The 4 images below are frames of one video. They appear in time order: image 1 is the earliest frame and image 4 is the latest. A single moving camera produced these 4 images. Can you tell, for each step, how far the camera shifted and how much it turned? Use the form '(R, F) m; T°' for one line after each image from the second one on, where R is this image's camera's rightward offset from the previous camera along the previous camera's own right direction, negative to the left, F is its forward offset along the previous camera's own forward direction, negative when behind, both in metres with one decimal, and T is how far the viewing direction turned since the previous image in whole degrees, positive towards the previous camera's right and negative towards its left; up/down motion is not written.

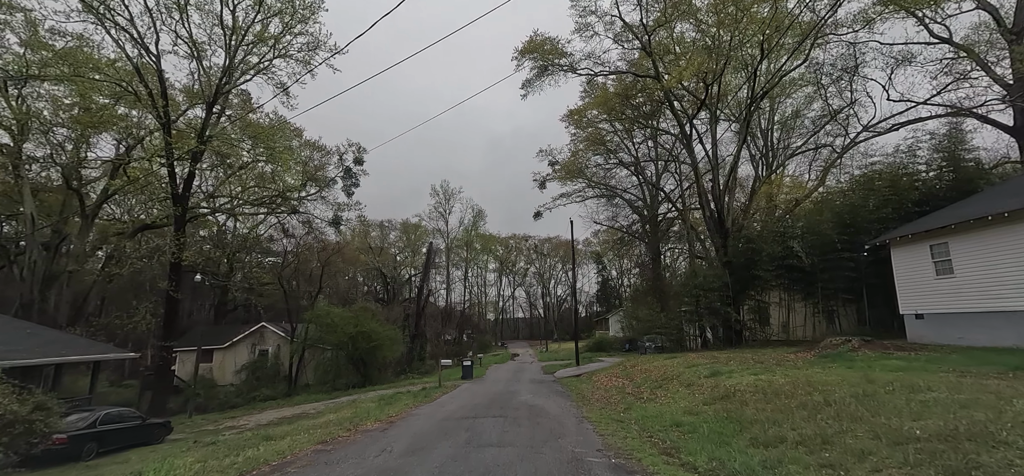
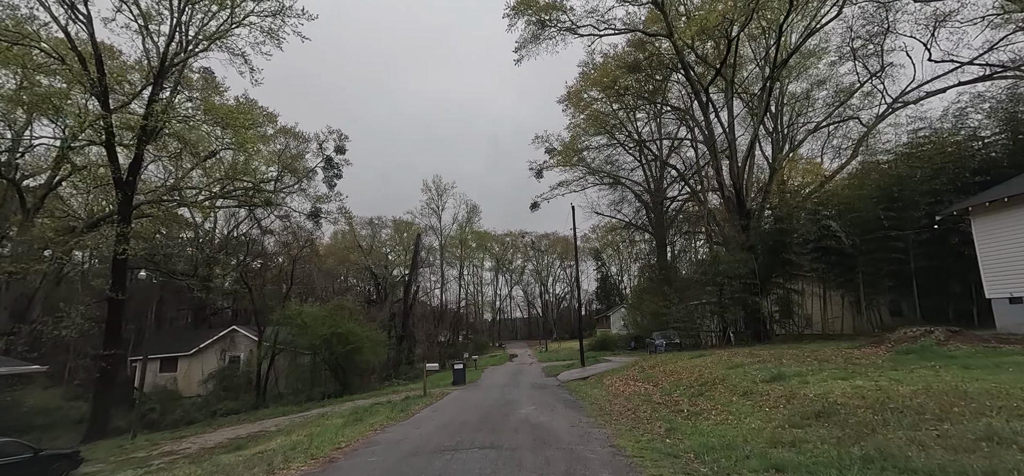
(0.0, +2.6) m; 0°
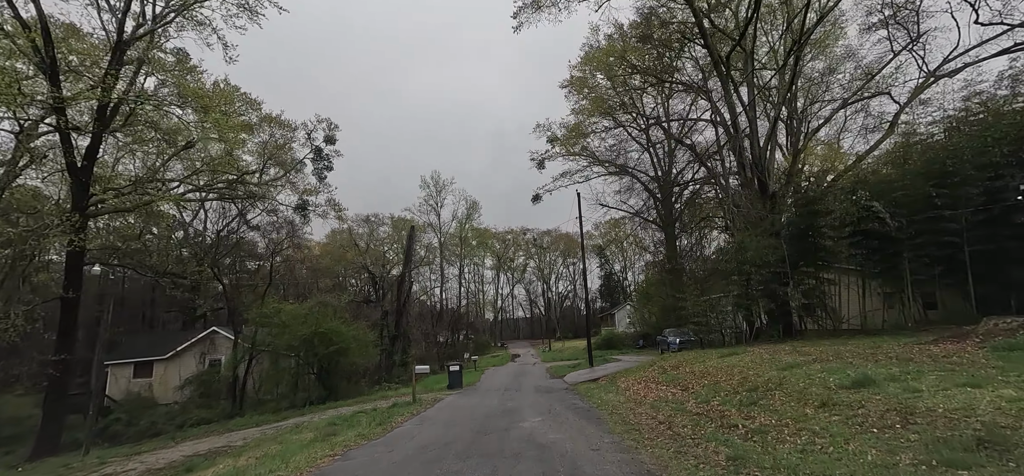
(0.0, +1.9) m; 0°
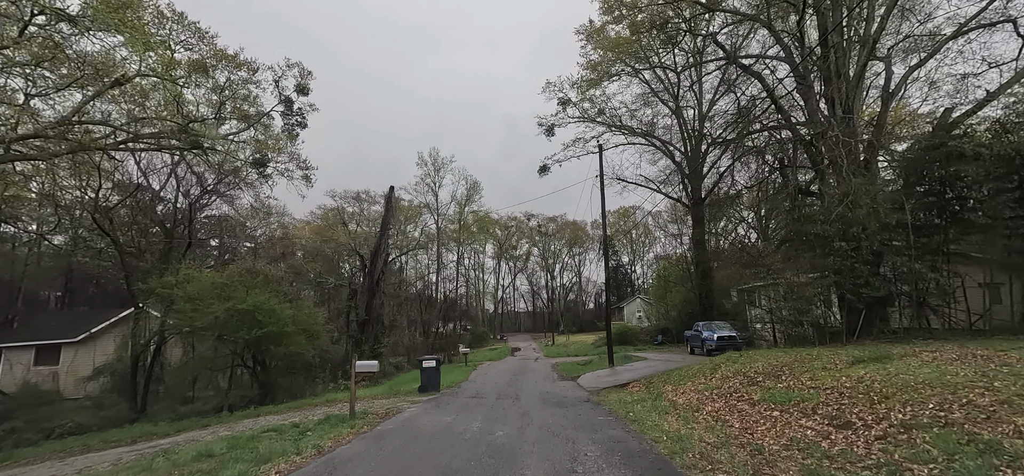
(+0.1, +4.8) m; 0°
